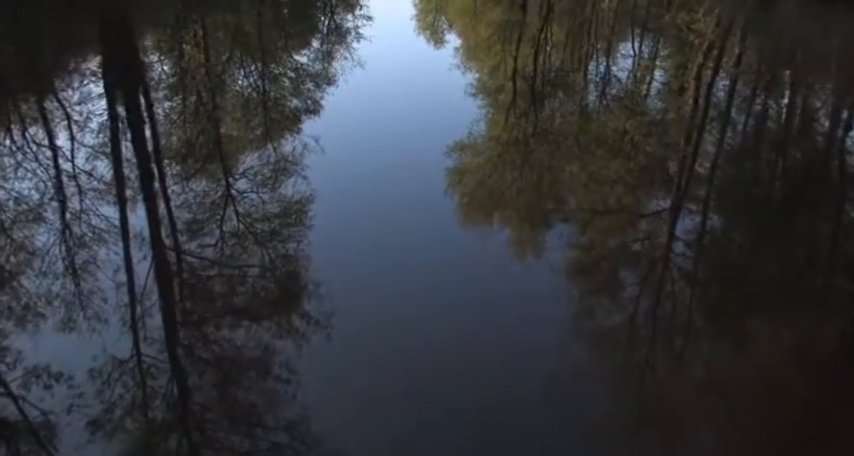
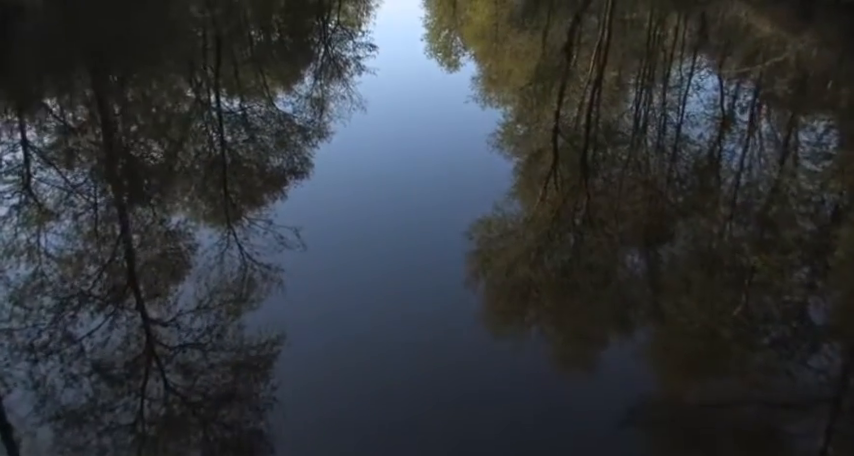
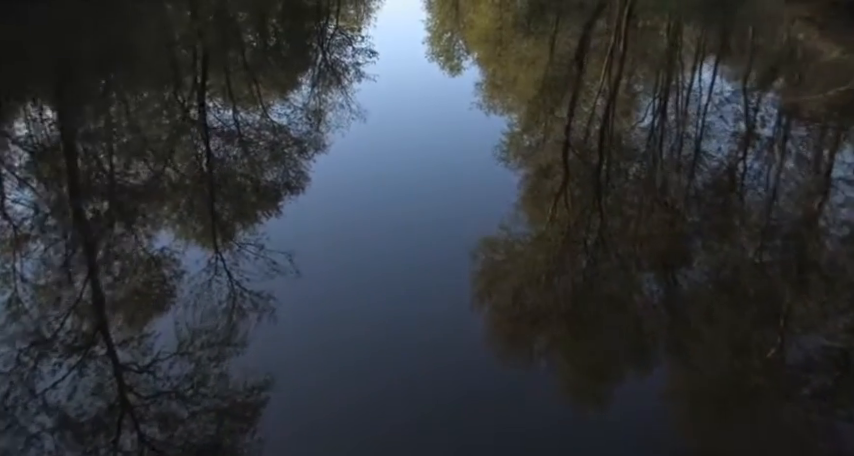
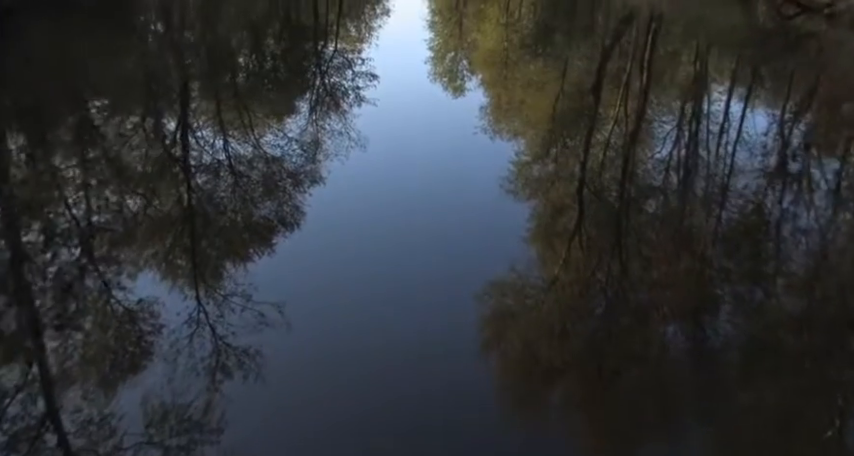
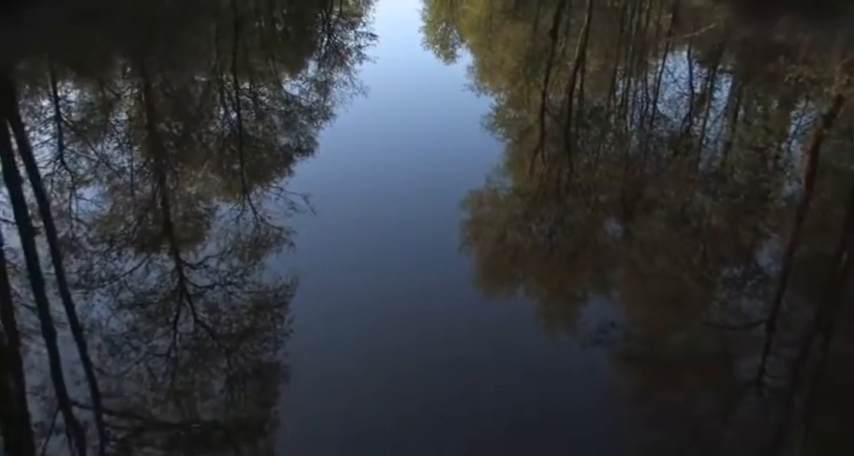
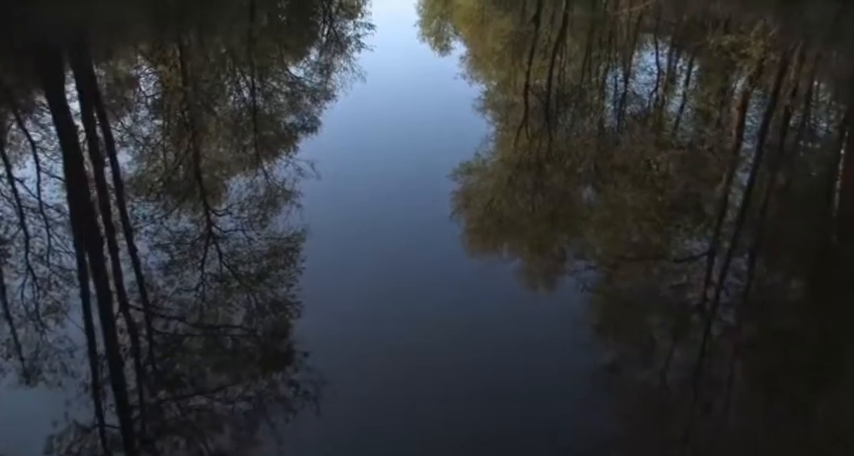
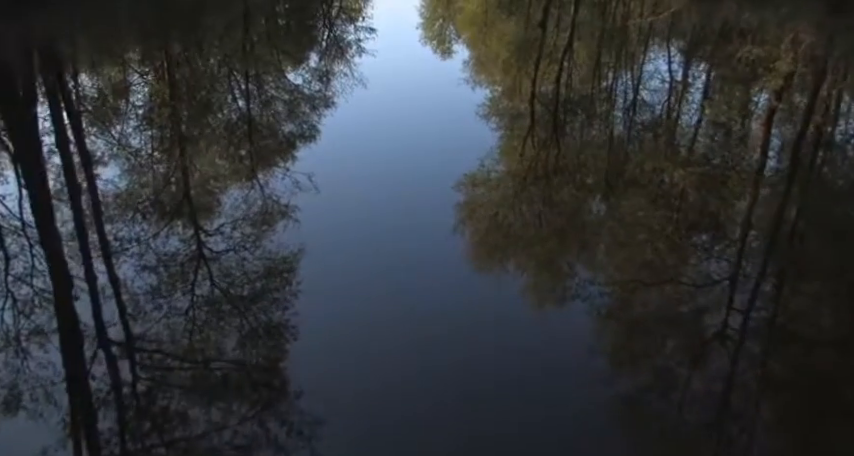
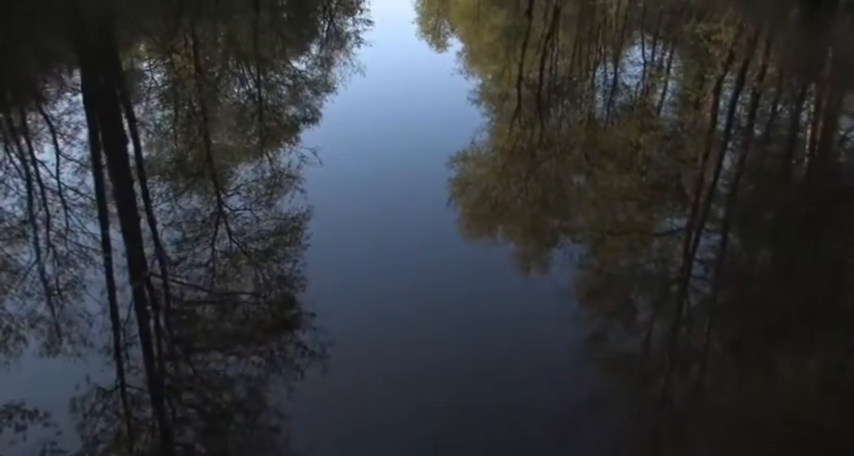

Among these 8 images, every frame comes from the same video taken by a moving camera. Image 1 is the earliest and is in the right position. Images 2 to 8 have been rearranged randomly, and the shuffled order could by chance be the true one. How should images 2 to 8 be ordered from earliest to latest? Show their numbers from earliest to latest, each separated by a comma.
8, 6, 7, 5, 2, 3, 4
